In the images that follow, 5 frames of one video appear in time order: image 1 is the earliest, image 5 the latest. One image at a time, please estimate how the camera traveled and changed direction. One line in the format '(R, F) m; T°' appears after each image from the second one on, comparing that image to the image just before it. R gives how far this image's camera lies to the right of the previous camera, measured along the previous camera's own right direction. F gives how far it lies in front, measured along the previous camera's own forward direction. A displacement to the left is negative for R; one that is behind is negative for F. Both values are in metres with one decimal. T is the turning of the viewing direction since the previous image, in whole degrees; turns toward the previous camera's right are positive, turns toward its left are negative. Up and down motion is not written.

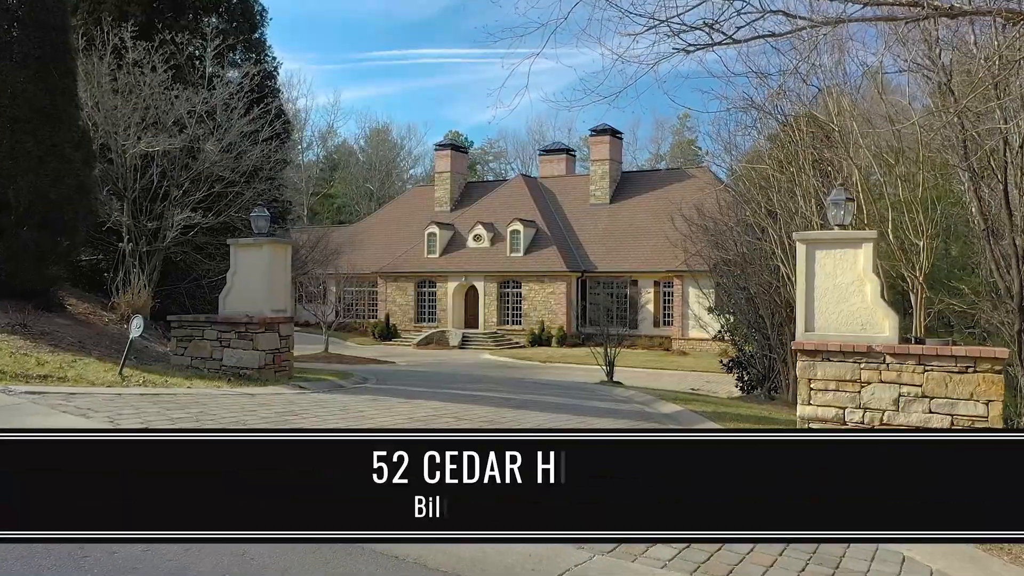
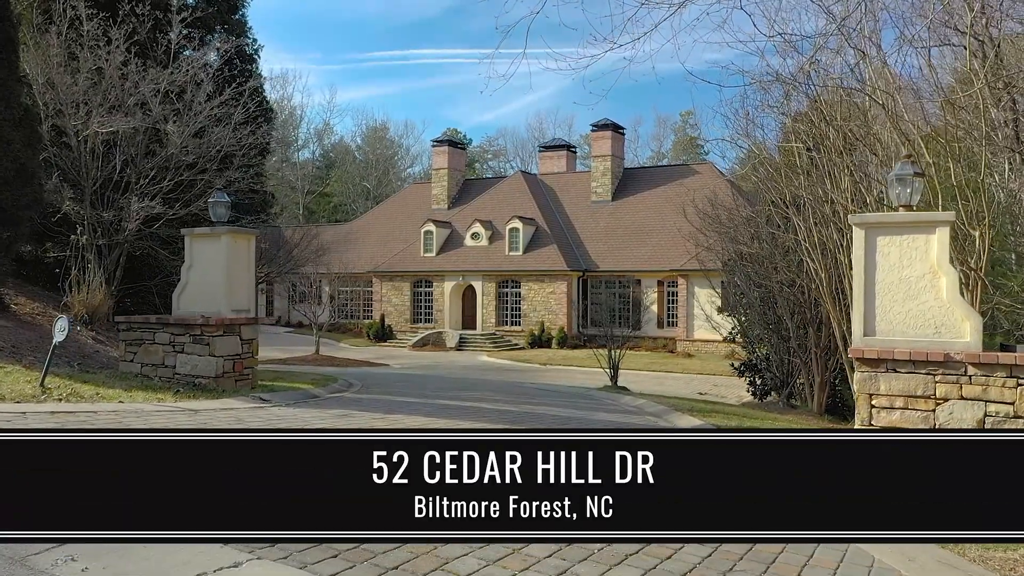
(0.0, +0.8) m; 0°
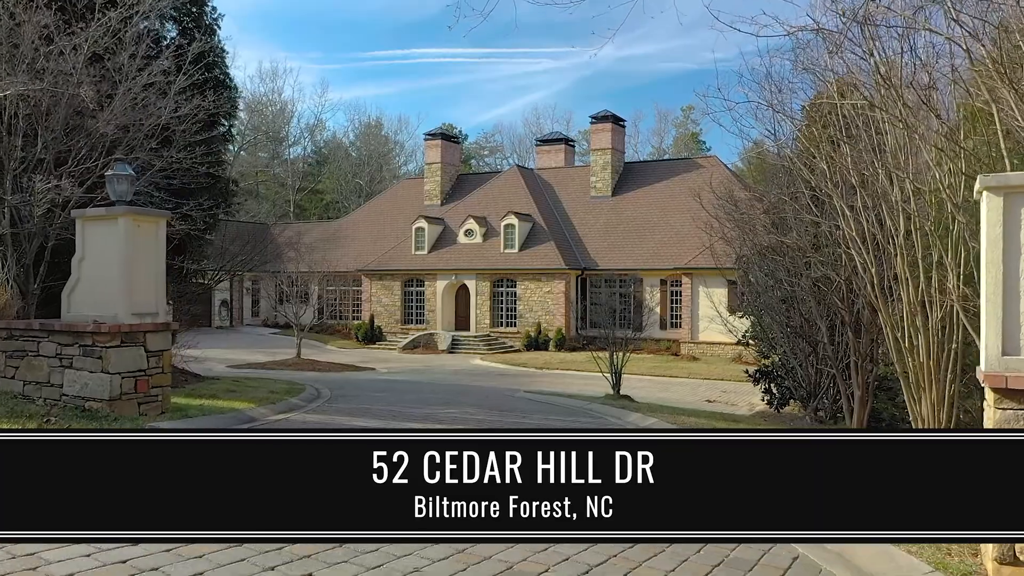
(+0.1, +1.1) m; 0°
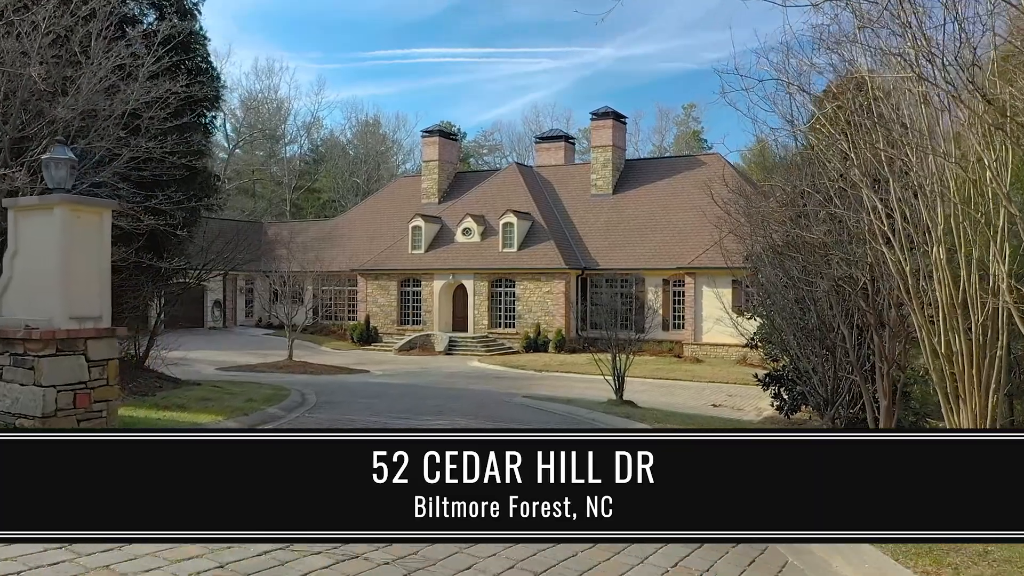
(0.0, +0.5) m; 0°
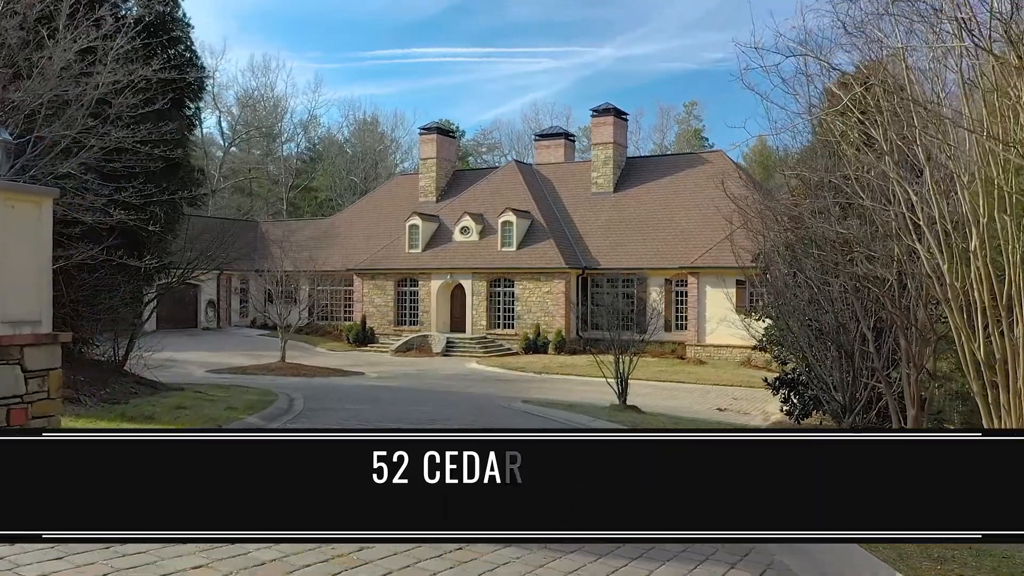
(0.0, +0.4) m; 0°
